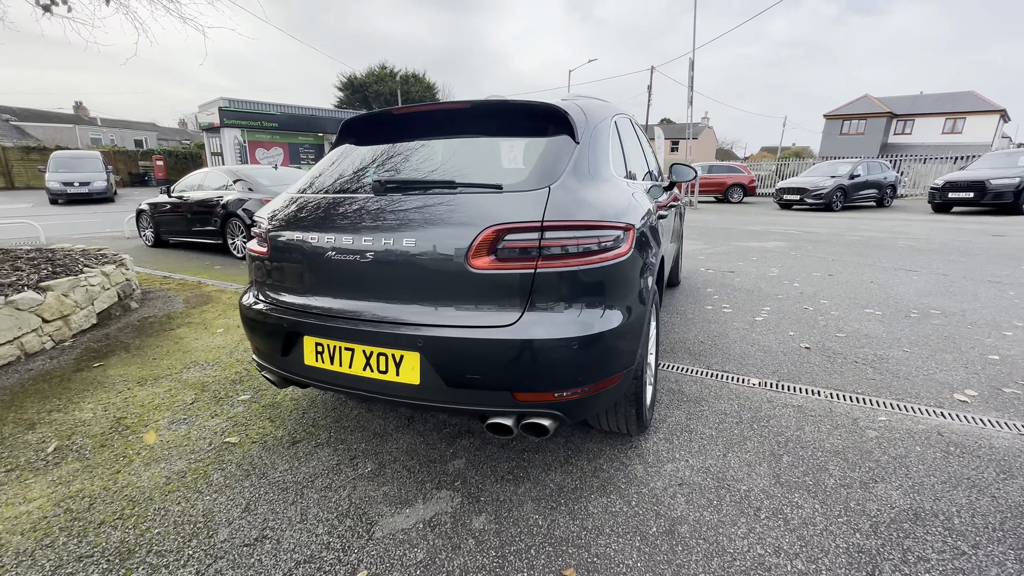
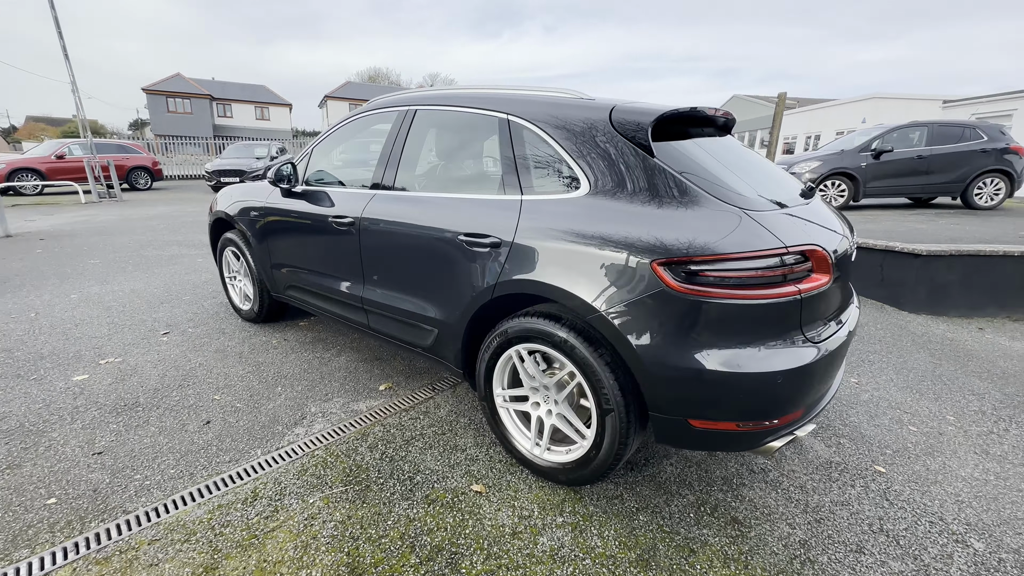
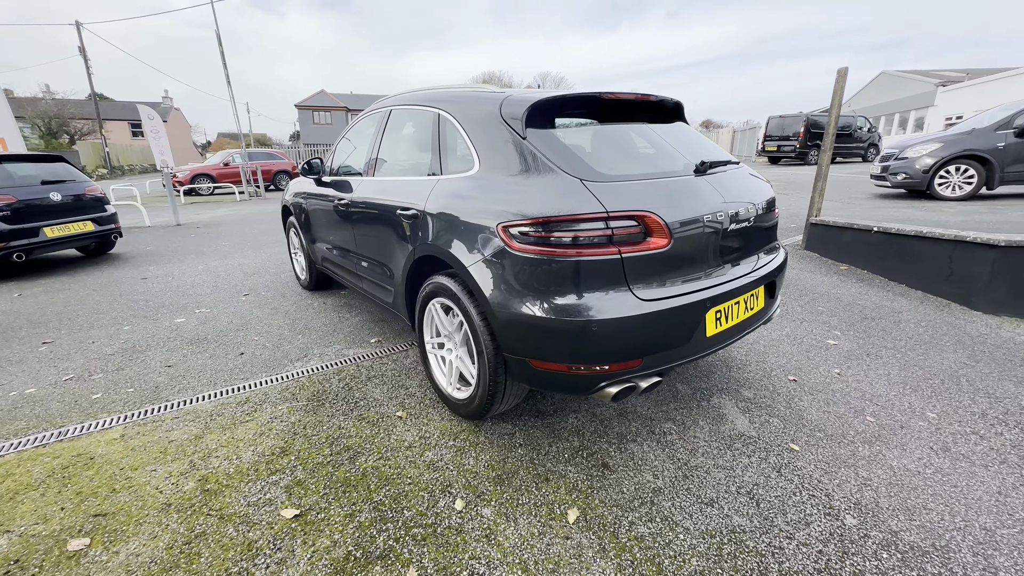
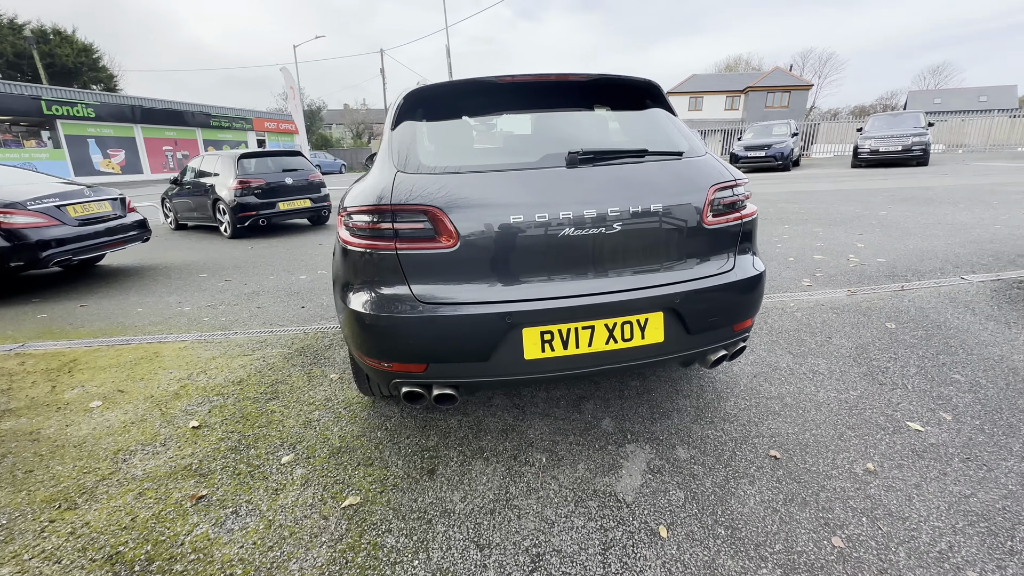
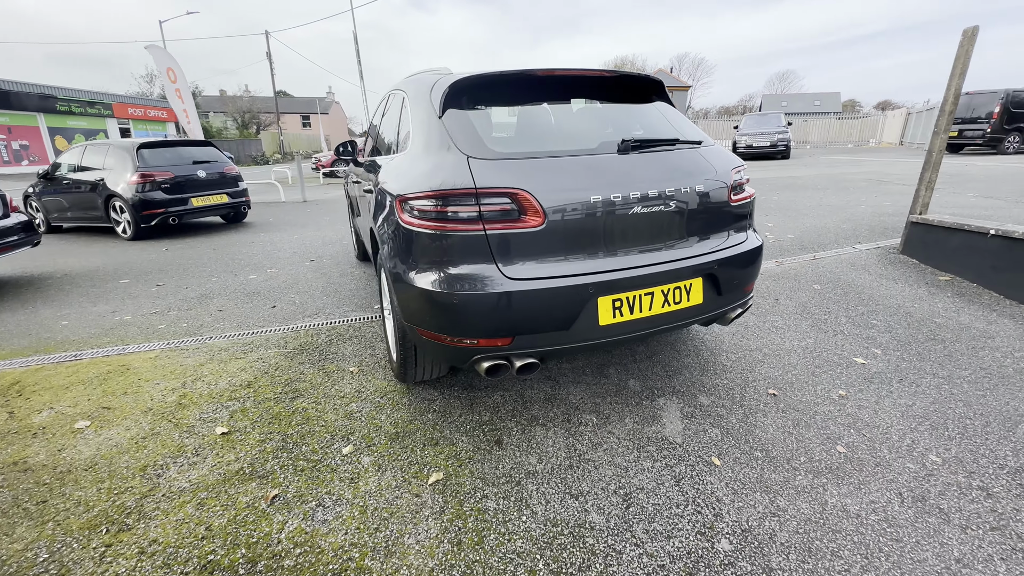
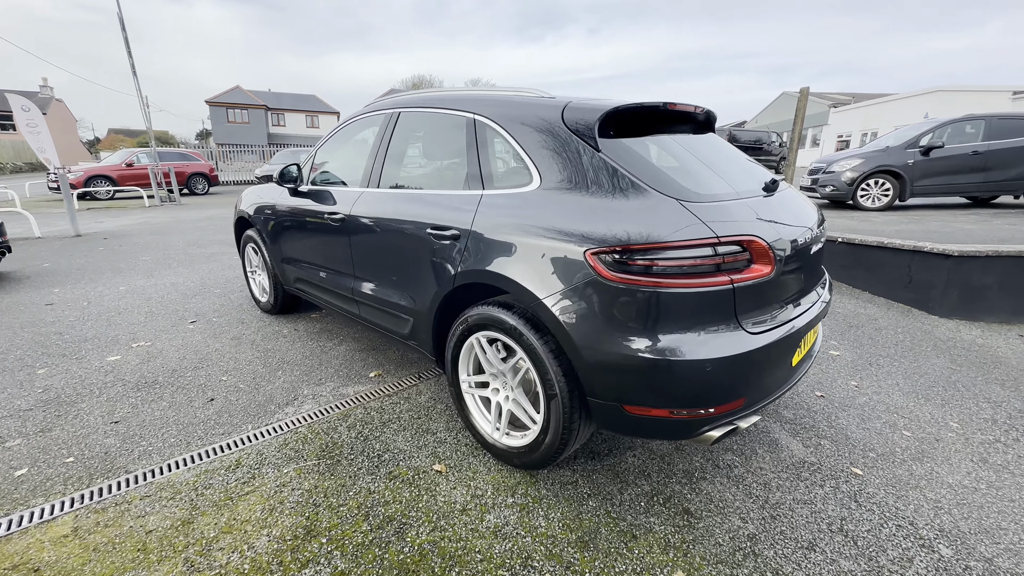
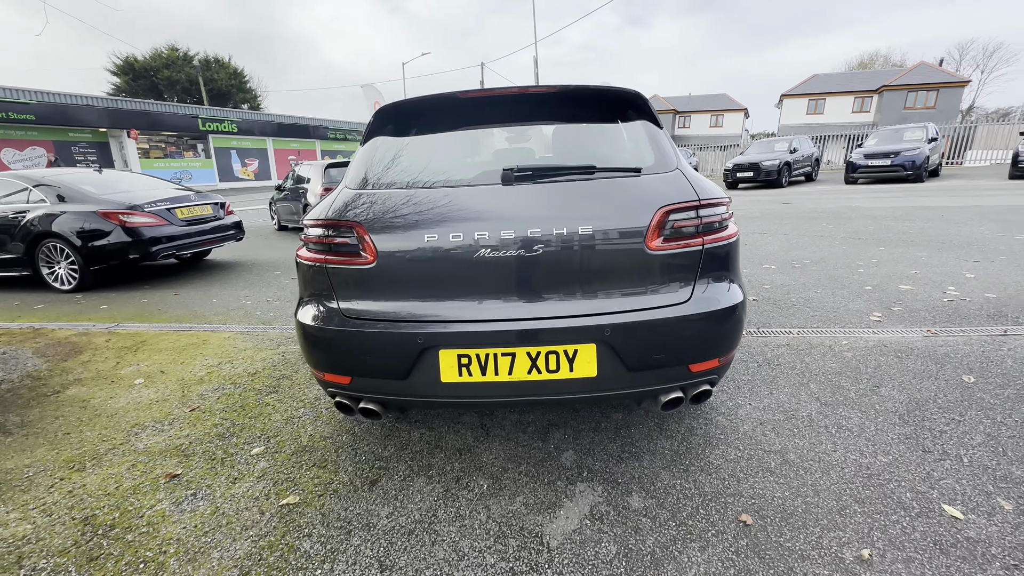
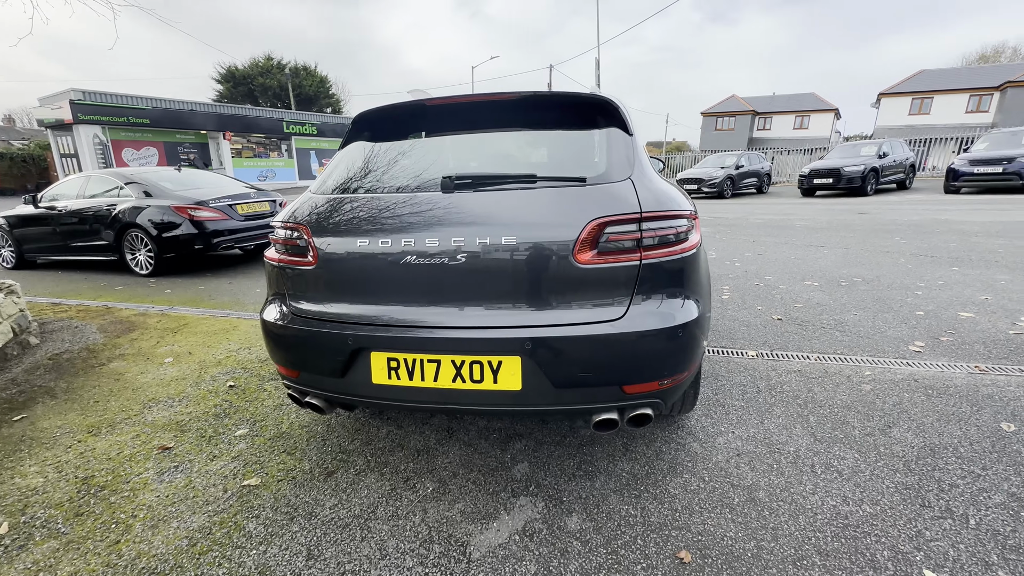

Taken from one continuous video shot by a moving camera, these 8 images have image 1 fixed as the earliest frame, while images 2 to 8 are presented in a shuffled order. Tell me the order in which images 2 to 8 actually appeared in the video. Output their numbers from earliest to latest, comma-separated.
8, 7, 4, 5, 3, 6, 2
